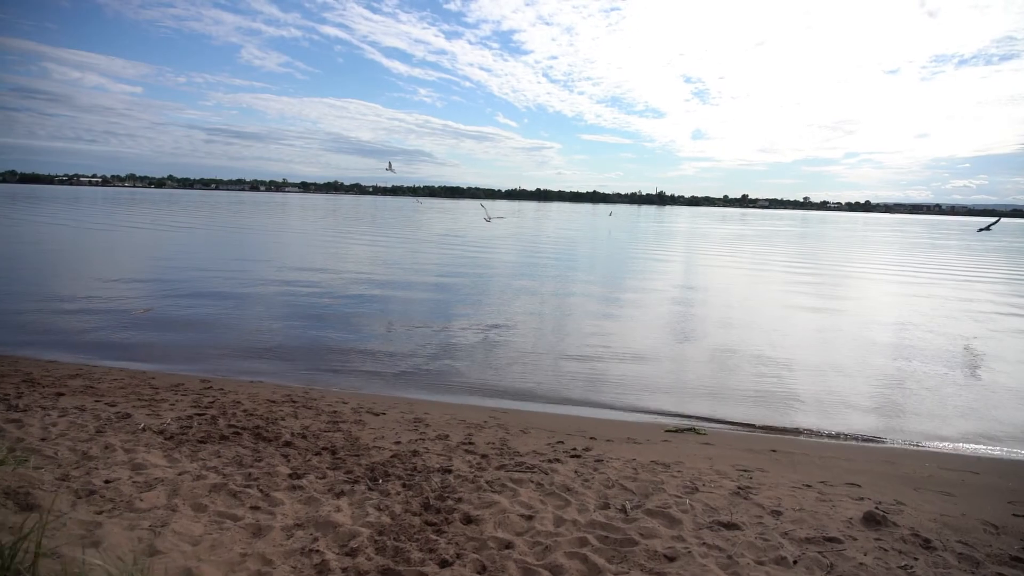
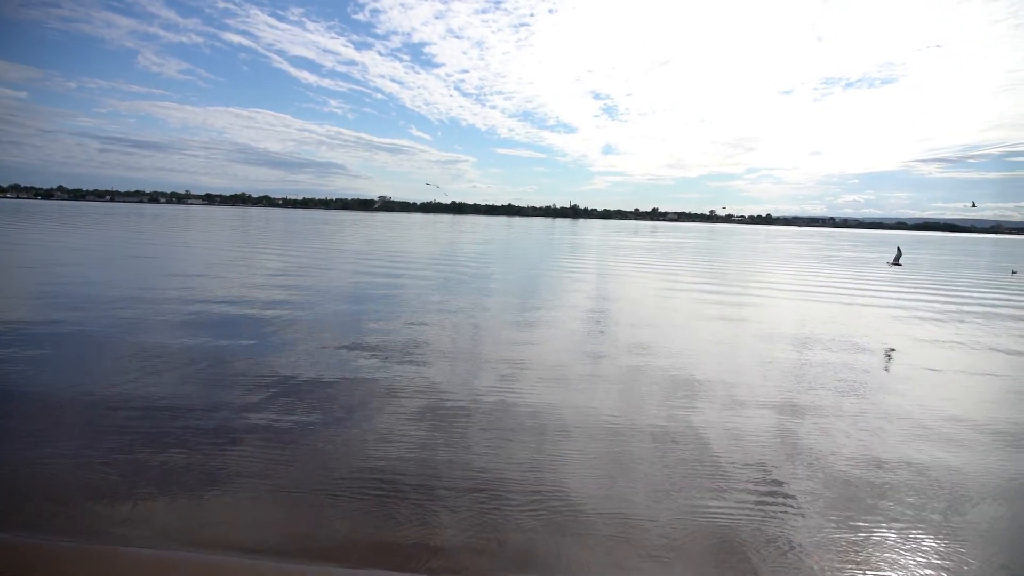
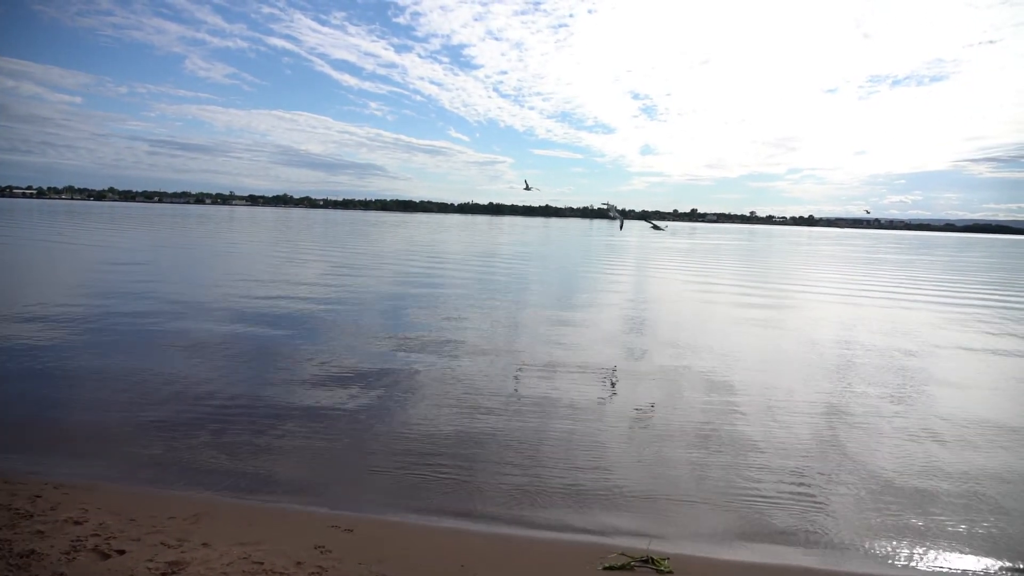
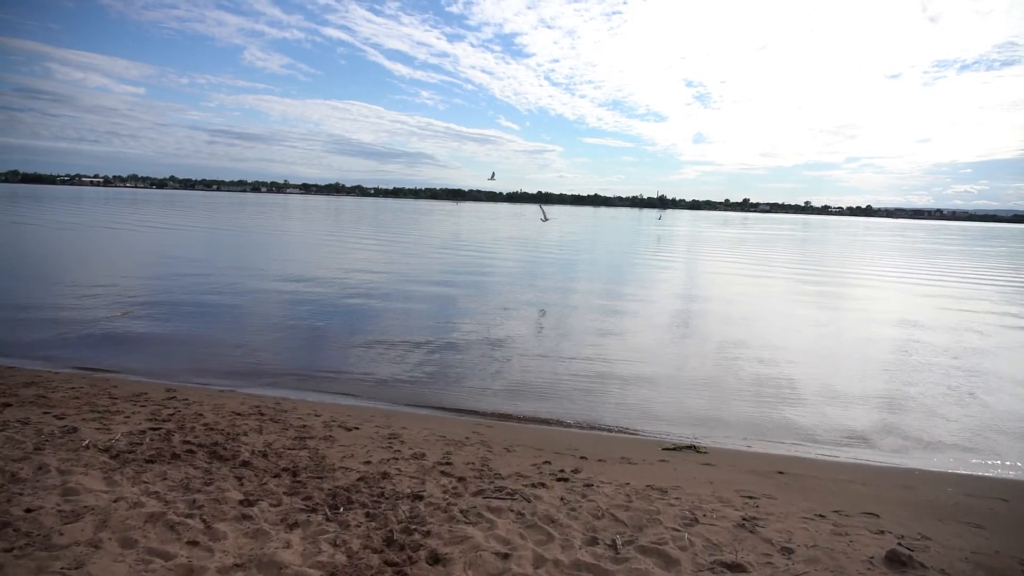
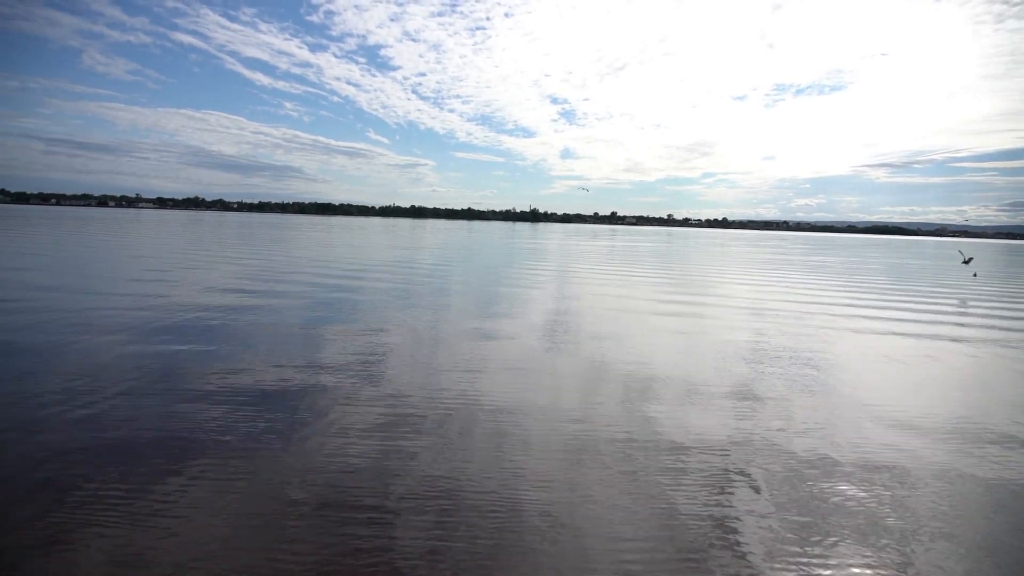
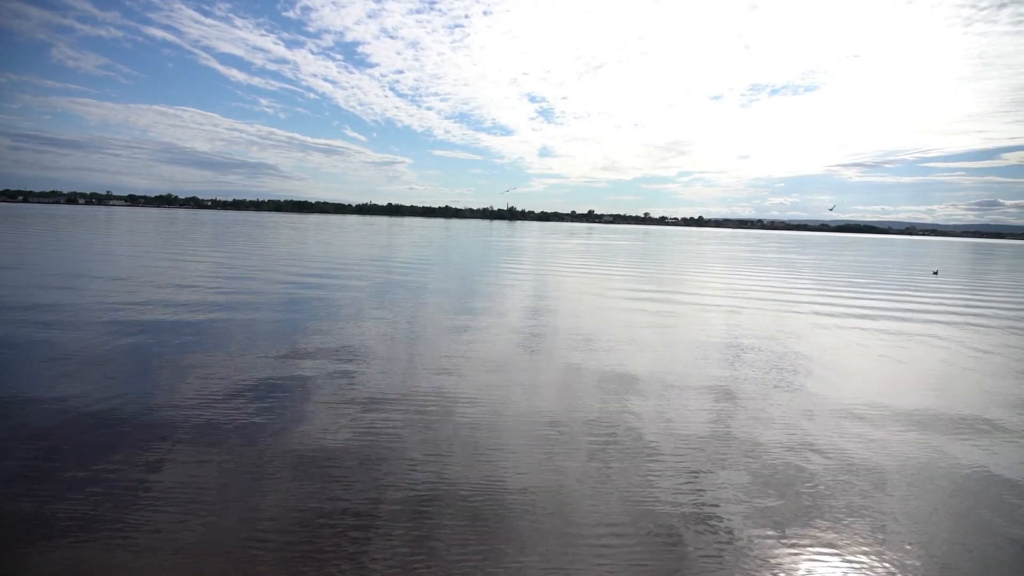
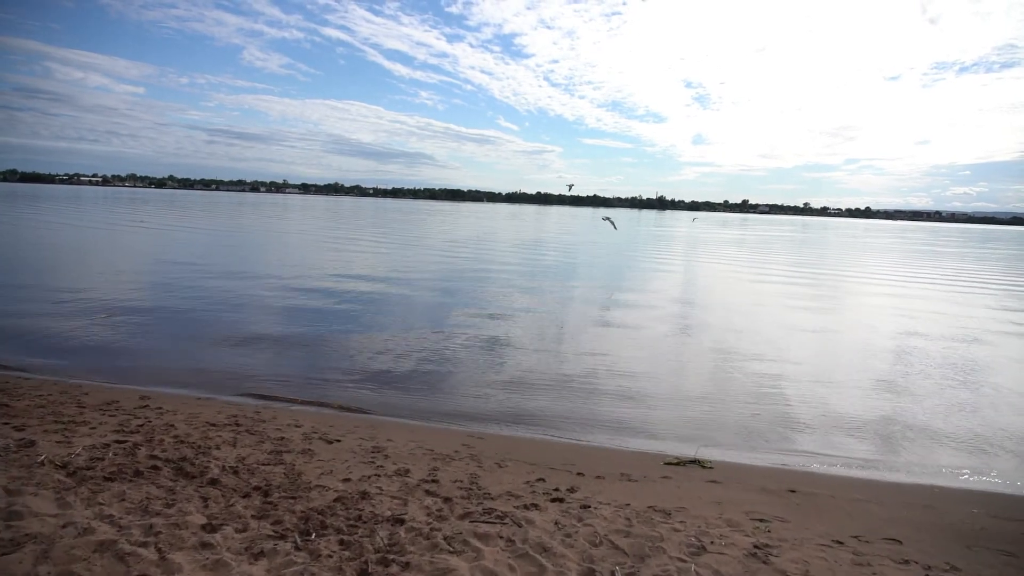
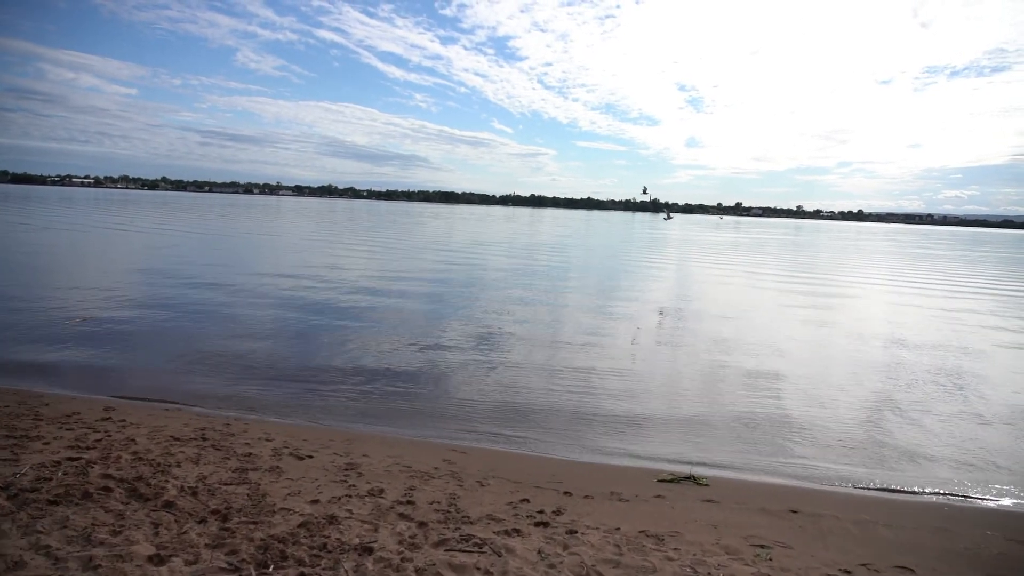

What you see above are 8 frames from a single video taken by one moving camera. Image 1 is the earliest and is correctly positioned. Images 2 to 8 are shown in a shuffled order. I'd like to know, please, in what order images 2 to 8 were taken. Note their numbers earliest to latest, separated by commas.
4, 7, 8, 3, 2, 6, 5
